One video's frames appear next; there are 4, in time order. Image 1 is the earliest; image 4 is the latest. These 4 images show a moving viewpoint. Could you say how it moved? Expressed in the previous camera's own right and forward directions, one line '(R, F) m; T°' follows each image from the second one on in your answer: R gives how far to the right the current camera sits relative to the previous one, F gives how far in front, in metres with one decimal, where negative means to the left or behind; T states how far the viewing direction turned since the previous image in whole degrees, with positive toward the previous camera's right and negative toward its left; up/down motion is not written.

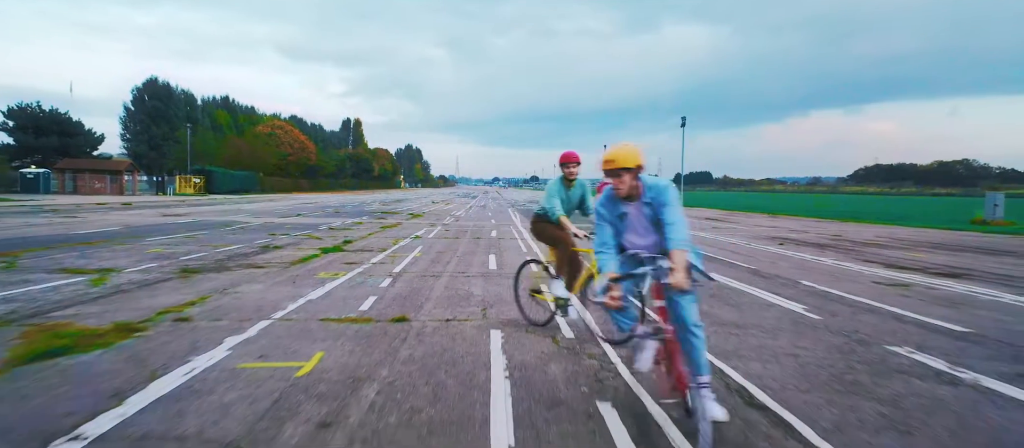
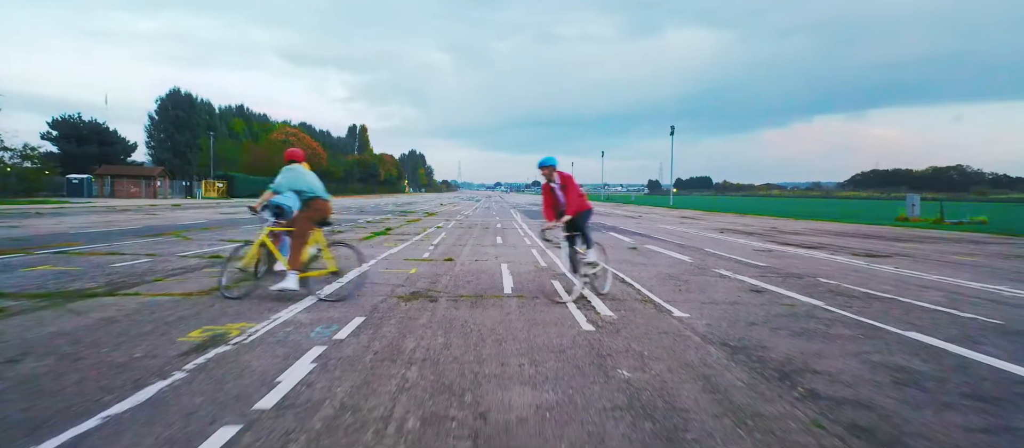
(0.0, -5.0) m; 0°
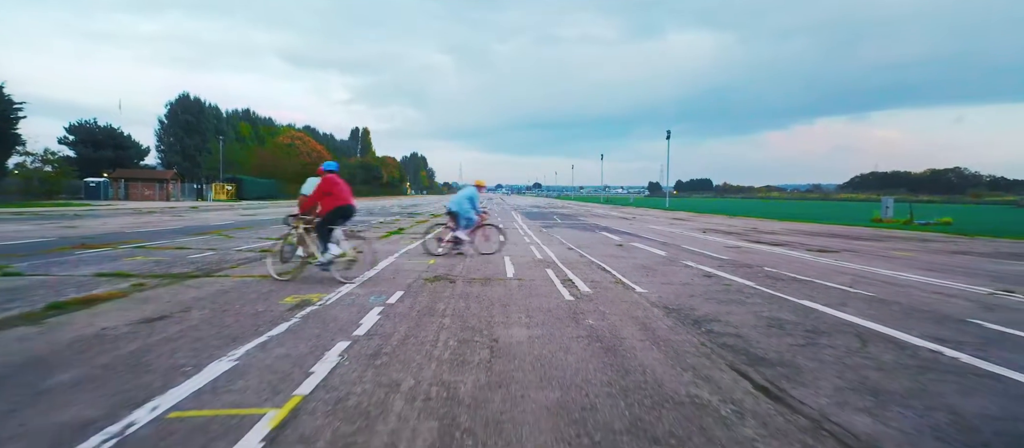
(0.0, -2.1) m; 0°
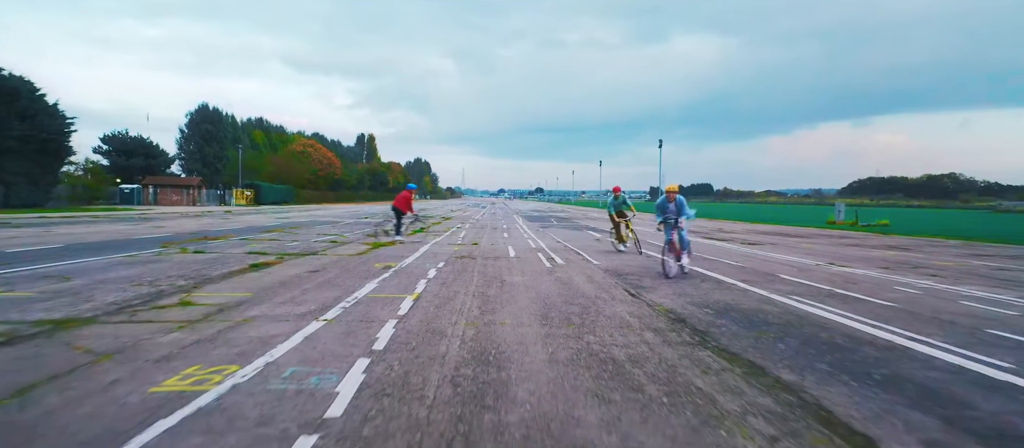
(0.0, -4.5) m; 0°
